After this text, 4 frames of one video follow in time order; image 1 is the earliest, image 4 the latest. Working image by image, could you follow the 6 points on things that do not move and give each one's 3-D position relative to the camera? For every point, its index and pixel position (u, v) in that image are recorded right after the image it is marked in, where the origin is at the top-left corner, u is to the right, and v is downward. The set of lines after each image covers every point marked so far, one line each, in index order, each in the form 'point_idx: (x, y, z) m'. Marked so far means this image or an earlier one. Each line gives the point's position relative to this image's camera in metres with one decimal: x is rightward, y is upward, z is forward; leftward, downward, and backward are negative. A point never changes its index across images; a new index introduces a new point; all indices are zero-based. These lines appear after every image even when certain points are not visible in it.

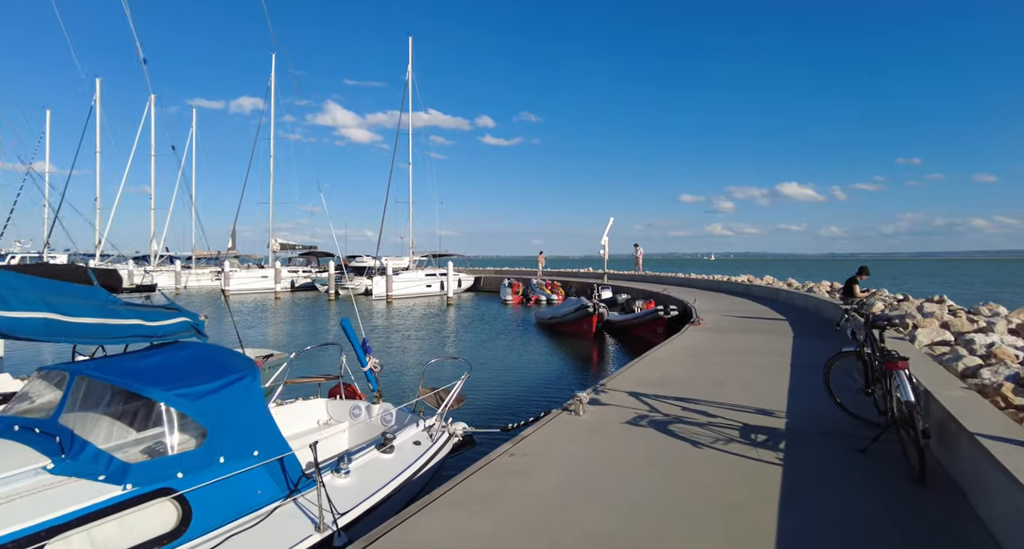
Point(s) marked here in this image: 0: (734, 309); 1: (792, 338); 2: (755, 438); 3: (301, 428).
0: (+5.5, -0.9, +14.8) m
1: (+4.4, -1.0, +9.5) m
2: (+1.8, -1.2, +4.3) m
3: (-2.0, -1.5, +5.6) m
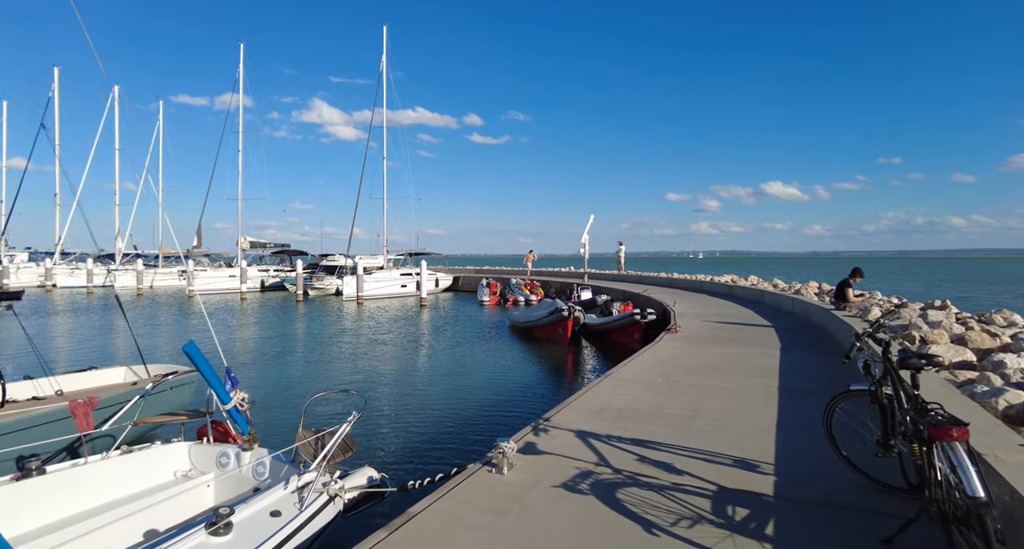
0: (+4.7, -0.9, +13.7) m
1: (+3.7, -1.1, +8.3) m
2: (+1.1, -1.2, +3.1) m
3: (-2.6, -1.5, +4.3) m
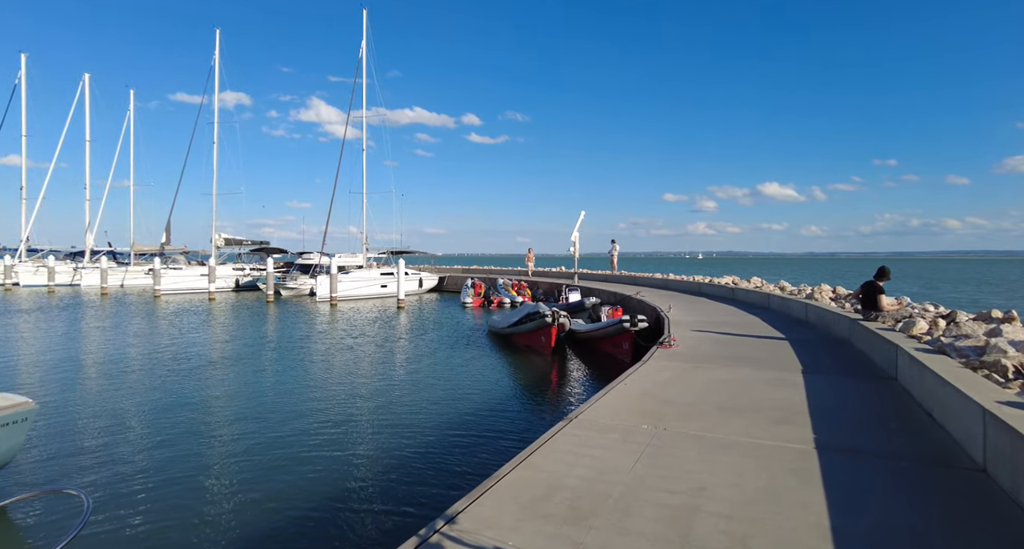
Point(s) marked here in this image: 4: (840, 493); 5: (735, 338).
0: (+4.1, -0.9, +11.8) m
1: (+3.1, -1.1, +6.4) m
2: (+0.6, -1.3, +1.2) m
3: (-3.2, -1.5, +2.4) m
4: (+1.9, -1.2, +3.4) m
5: (+3.4, -1.0, +9.1) m
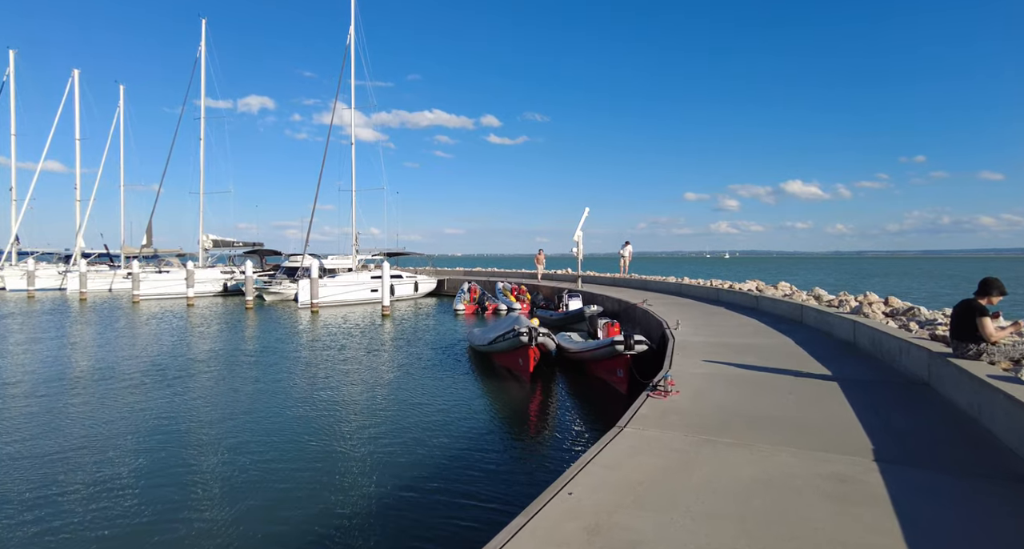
0: (+3.4, -1.1, +9.1) m
1: (+2.3, -1.3, +3.7) m
2: (-0.4, -1.4, -1.4) m
3: (-4.2, -1.7, -0.1) m
4: (+1.0, -1.4, +0.8) m
5: (+2.7, -1.1, +6.4) m
